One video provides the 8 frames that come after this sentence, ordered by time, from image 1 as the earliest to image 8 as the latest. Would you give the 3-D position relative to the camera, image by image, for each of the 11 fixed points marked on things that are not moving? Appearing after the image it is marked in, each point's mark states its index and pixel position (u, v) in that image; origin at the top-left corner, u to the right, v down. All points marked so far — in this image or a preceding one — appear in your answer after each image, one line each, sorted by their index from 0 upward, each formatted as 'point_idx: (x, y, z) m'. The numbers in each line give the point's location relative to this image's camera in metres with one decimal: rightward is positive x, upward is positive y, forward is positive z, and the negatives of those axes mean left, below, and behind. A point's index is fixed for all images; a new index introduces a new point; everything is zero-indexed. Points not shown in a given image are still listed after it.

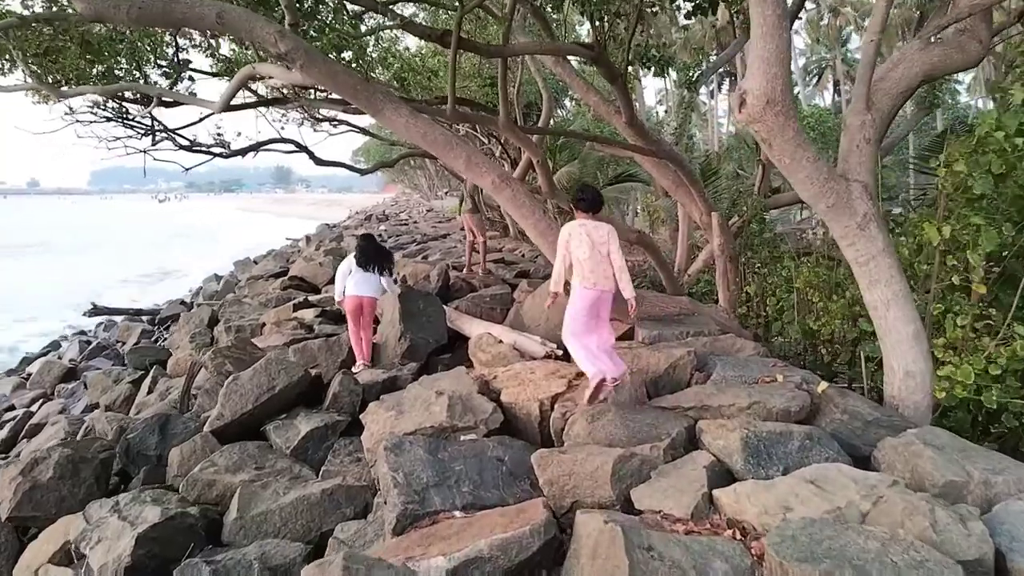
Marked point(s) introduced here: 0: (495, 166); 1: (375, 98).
0: (-0.1, +0.9, +5.5) m
1: (-1.0, +1.3, +5.3) m
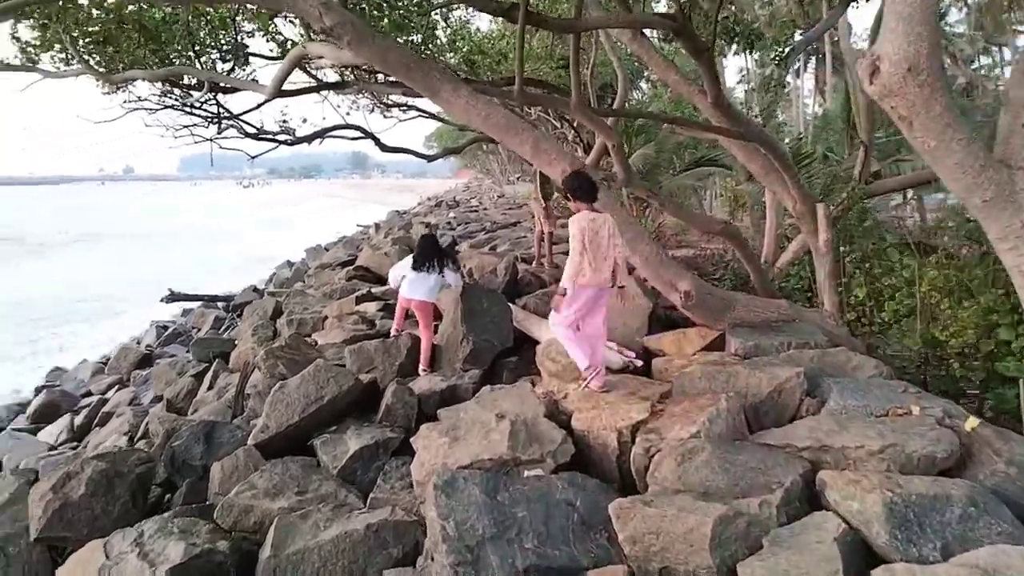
0: (+0.4, +0.9, +4.9) m
1: (-0.5, +1.3, +4.7) m
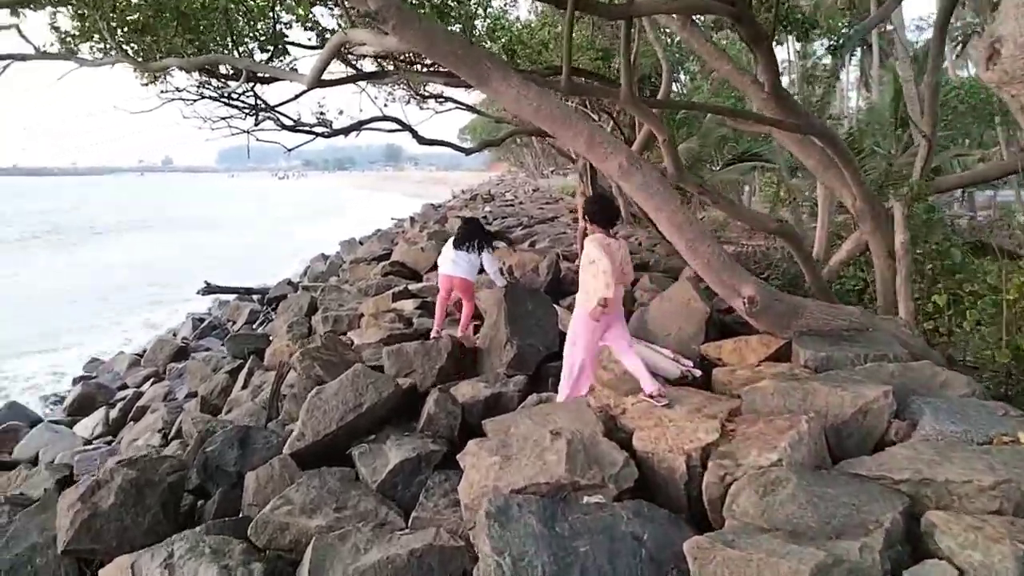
0: (+0.7, +0.9, +4.6) m
1: (-0.2, +1.3, +4.4) m
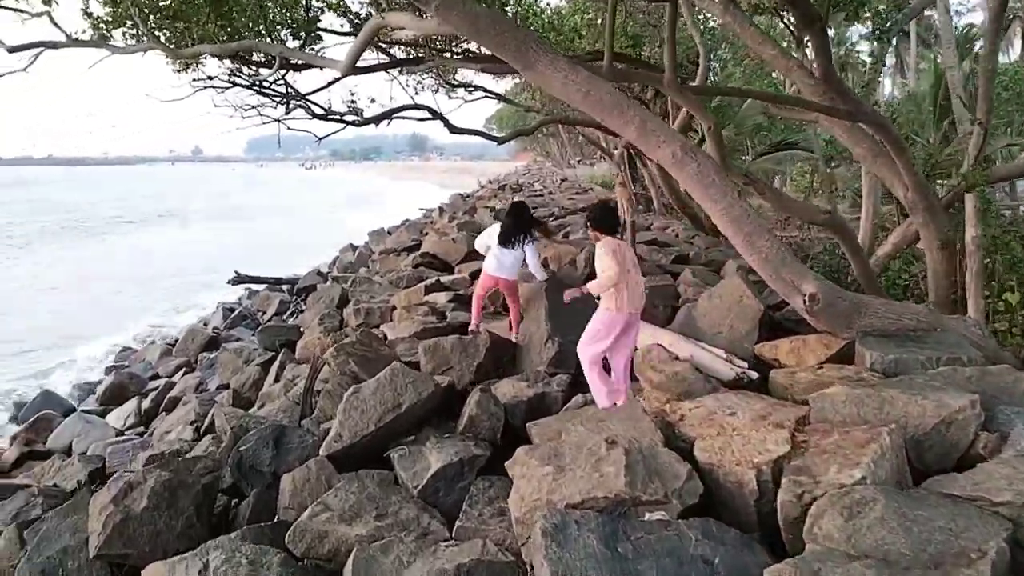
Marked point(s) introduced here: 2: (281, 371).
0: (+1.0, +0.9, +4.3) m
1: (+0.1, +1.3, +4.2) m
2: (-2.4, -0.9, +7.6) m
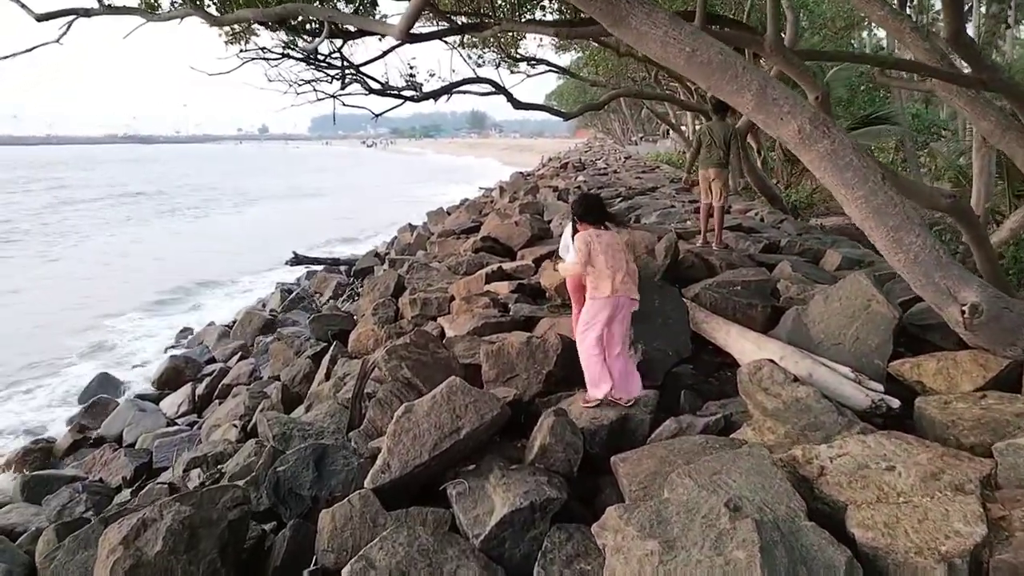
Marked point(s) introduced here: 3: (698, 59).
0: (+1.4, +0.9, +3.5) m
1: (+0.5, +1.3, +3.4) m
2: (-1.7, -0.8, +7.1) m
3: (+0.9, +1.1, +3.4) m
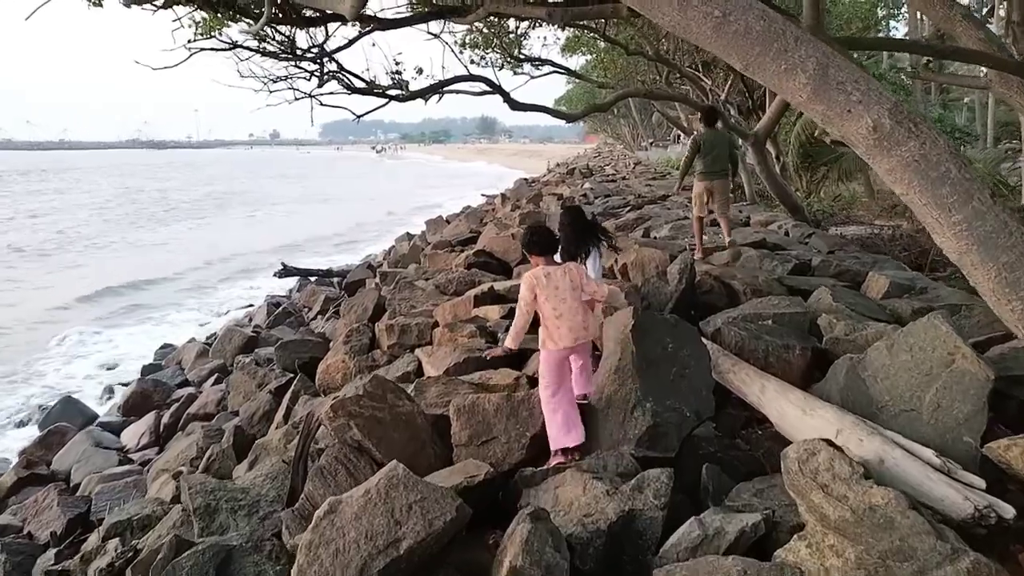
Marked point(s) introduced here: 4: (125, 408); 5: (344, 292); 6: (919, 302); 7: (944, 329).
0: (+1.2, +0.7, +2.5) m
1: (+0.3, +1.1, +2.4) m
2: (-1.8, -1.0, +6.1) m
3: (+0.7, +0.8, +2.4) m
4: (-5.4, -1.7, +10.3) m
5: (-3.1, -0.1, +13.8) m
6: (+2.9, -0.1, +5.2) m
7: (+1.9, -0.2, +3.2) m
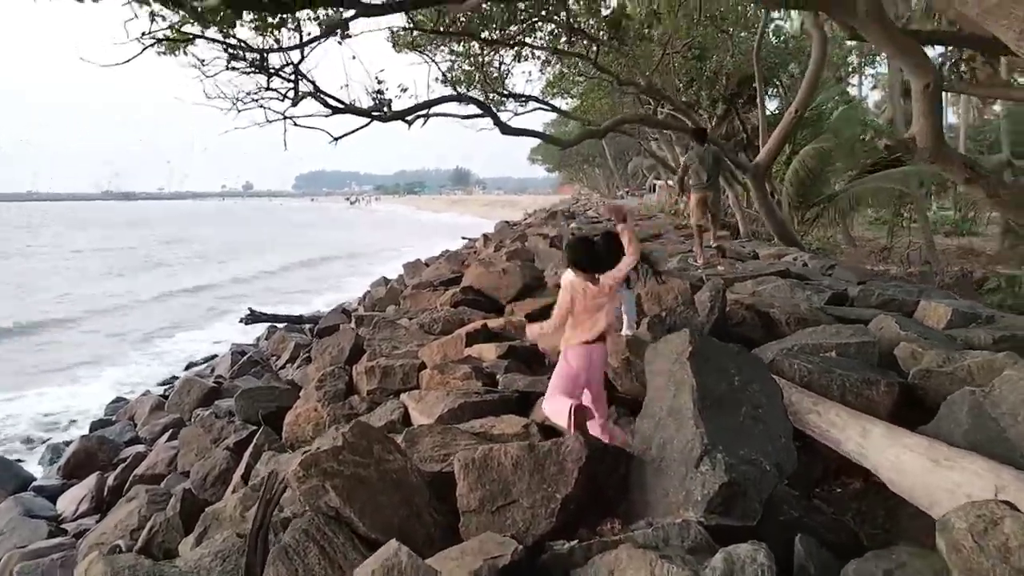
0: (+1.4, +0.7, +1.7) m
1: (+0.5, +1.1, +1.7) m
2: (-1.8, -1.2, +5.1) m
3: (+0.9, +0.9, +1.7) m
4: (-5.5, -2.2, +9.2) m
5: (-3.4, -0.9, +12.8) m
6: (+2.9, -0.3, +4.5) m
7: (+2.0, -0.2, +2.5) m
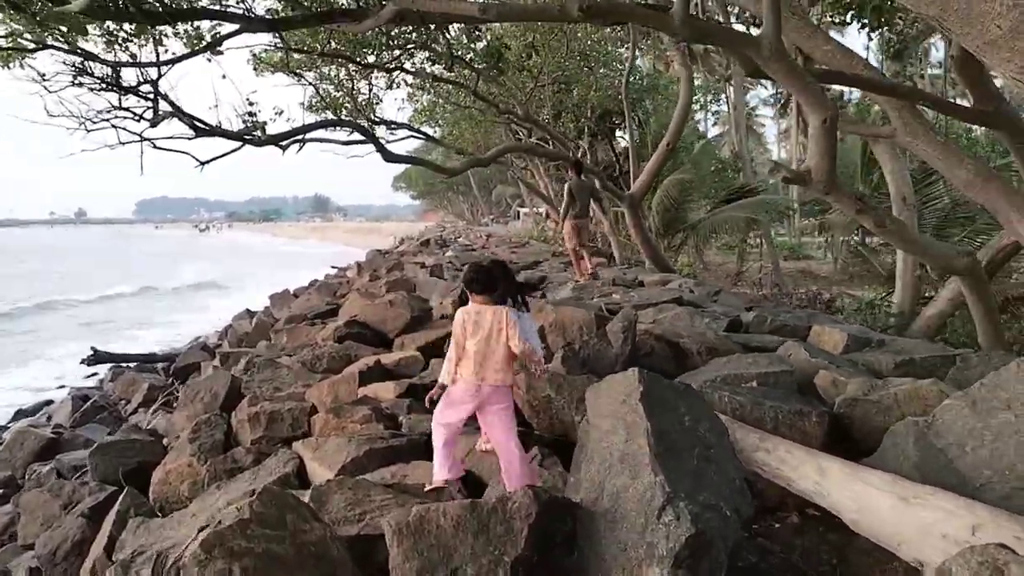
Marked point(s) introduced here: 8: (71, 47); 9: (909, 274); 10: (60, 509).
0: (+1.3, +0.6, +1.7) m
1: (+0.5, +1.0, +1.5) m
2: (-2.4, -1.5, +4.4) m
3: (+0.8, +0.8, +1.6) m
4: (-6.7, -2.7, +7.7) m
5: (-5.3, -1.4, +11.7) m
6: (+2.4, -0.4, +4.6) m
7: (+1.9, -0.3, +2.5) m
8: (-4.0, +2.2, +6.7) m
9: (+4.7, +0.1, +8.4) m
10: (-3.4, -1.6, +5.5) m
